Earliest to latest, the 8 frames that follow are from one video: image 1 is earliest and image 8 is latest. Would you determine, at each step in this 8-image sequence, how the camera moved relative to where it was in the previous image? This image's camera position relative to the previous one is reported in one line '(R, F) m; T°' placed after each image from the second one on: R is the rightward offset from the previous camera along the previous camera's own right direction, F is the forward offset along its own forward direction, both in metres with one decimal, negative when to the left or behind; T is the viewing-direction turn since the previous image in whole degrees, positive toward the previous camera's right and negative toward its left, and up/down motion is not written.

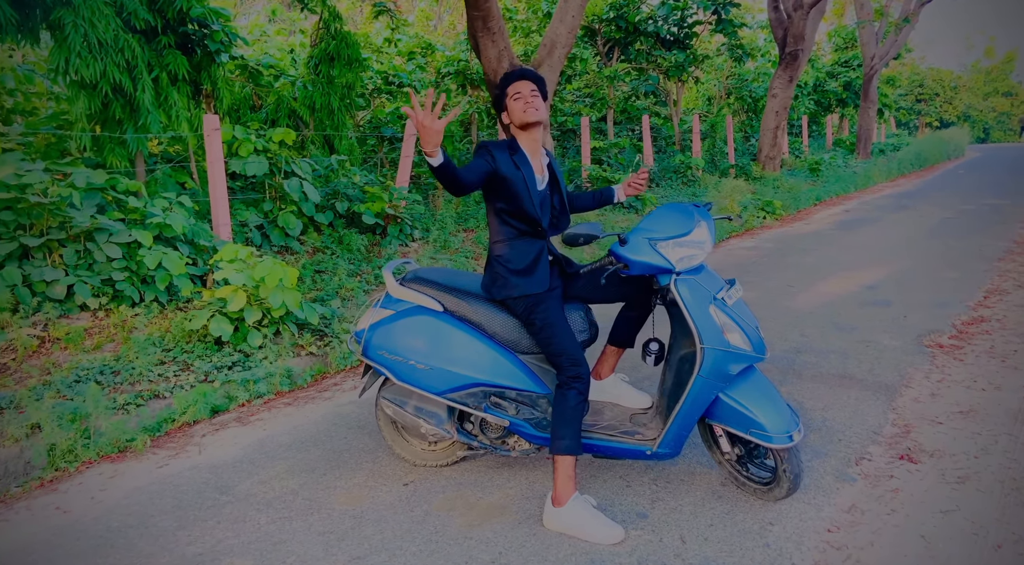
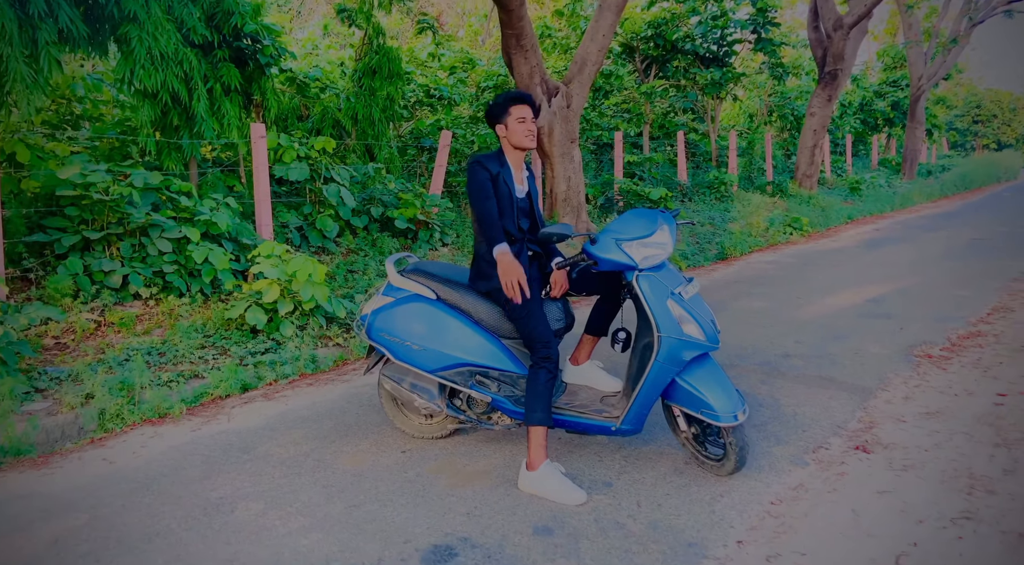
(+0.2, -0.2) m; -4°
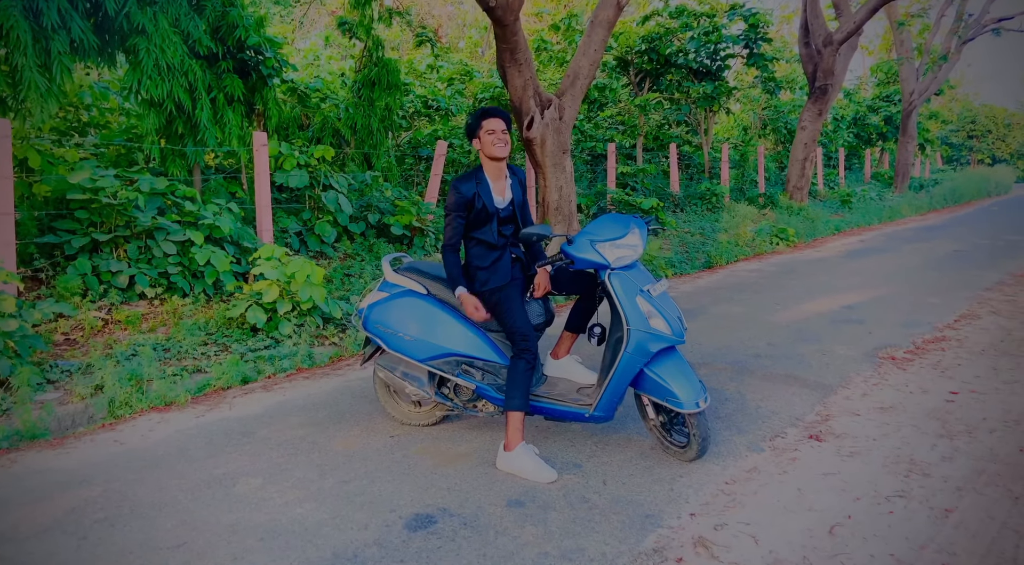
(+0.1, -0.2) m; 0°
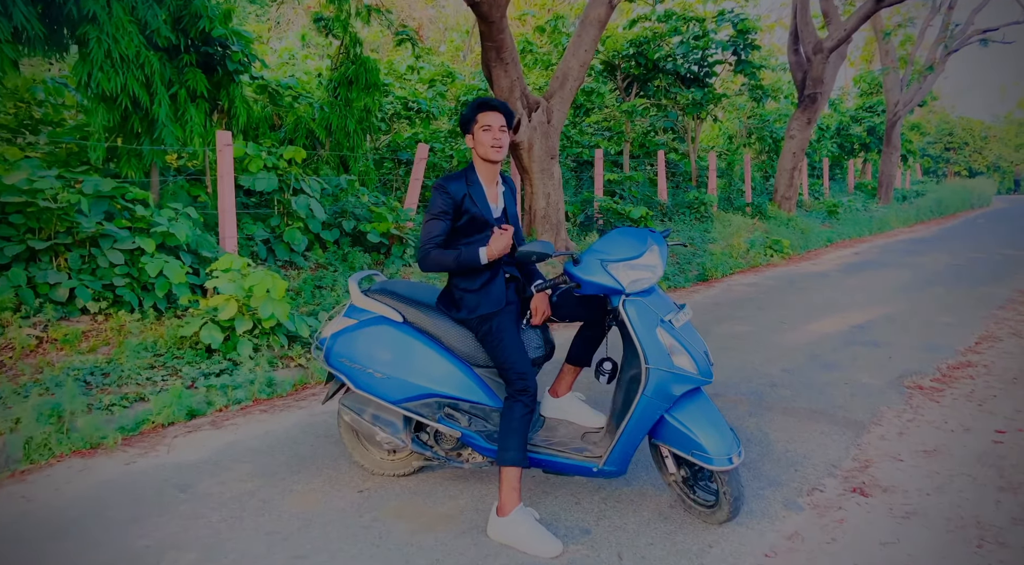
(0.0, +0.4) m; +2°
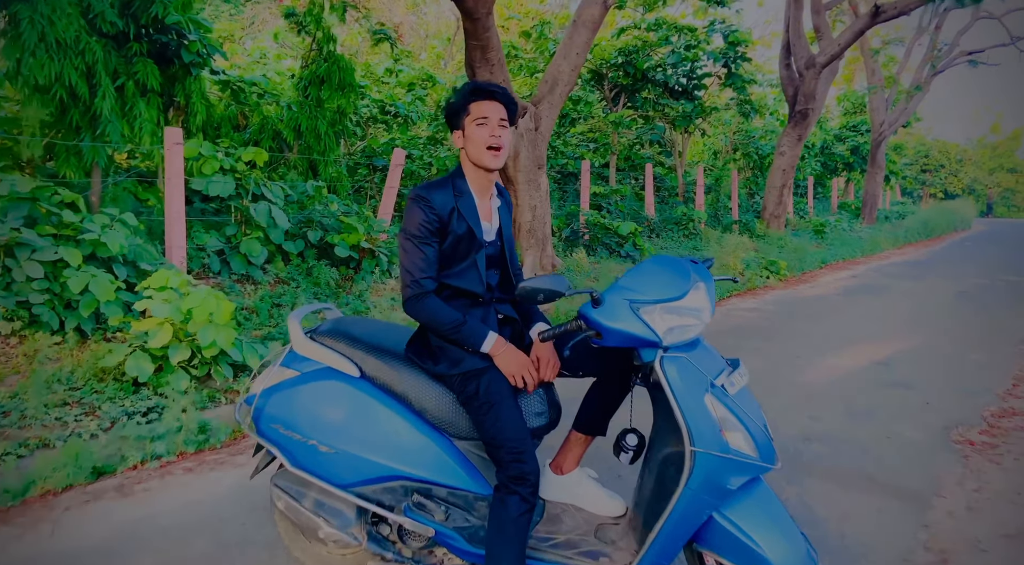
(0.0, +0.4) m; +2°
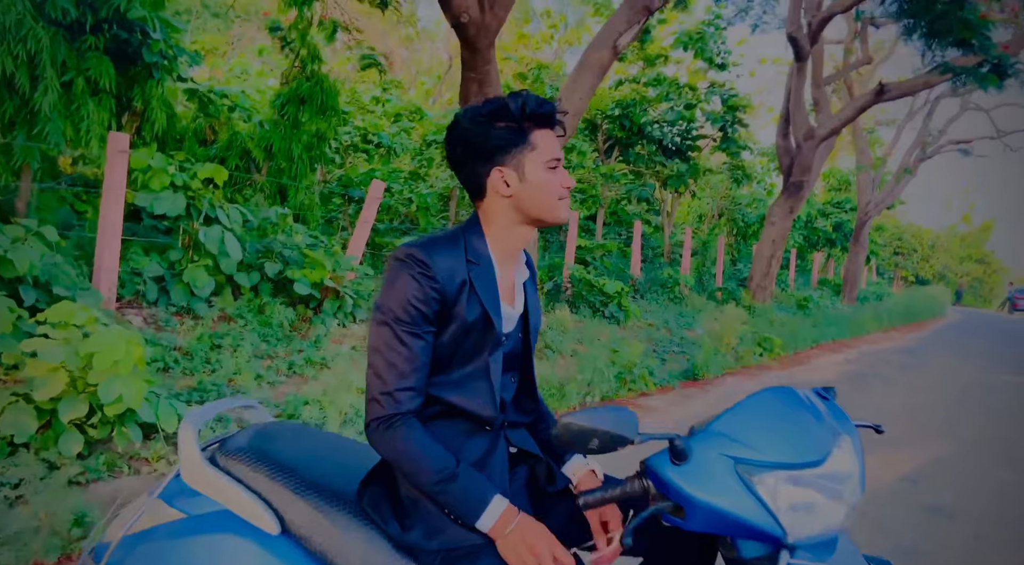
(-0.1, +0.5) m; +2°
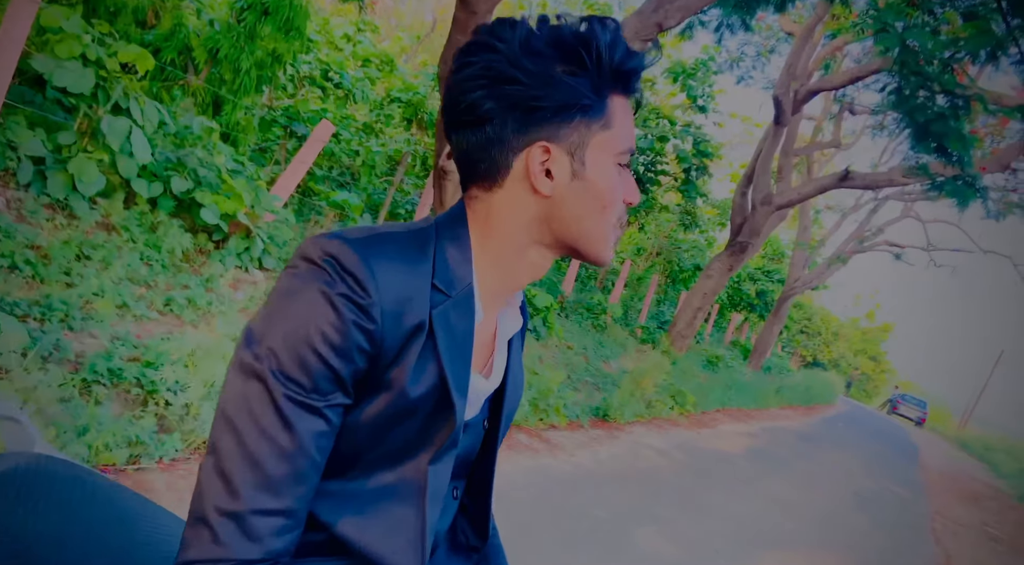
(-0.1, +0.4) m; +7°
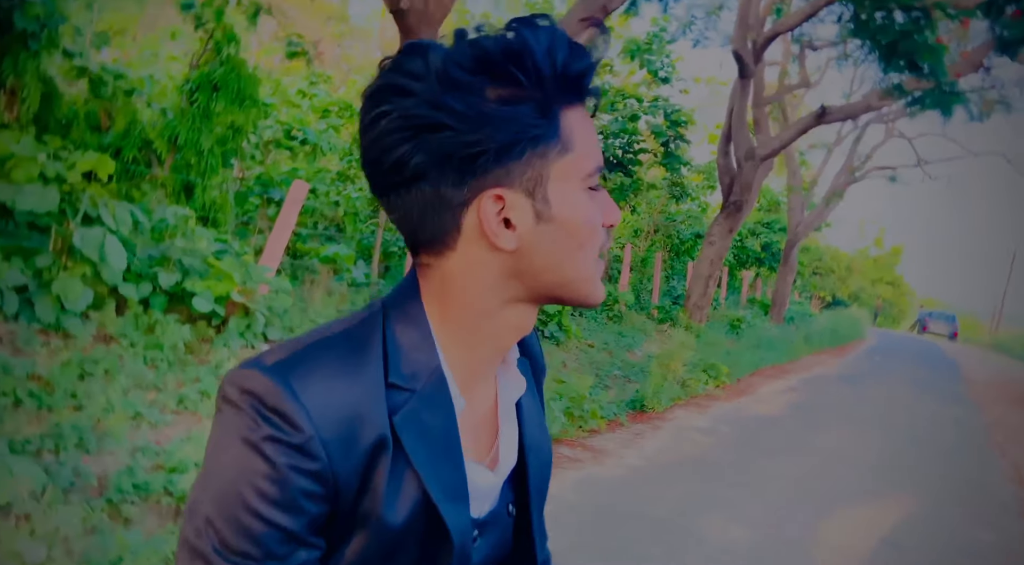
(0.0, +0.1) m; 0°
